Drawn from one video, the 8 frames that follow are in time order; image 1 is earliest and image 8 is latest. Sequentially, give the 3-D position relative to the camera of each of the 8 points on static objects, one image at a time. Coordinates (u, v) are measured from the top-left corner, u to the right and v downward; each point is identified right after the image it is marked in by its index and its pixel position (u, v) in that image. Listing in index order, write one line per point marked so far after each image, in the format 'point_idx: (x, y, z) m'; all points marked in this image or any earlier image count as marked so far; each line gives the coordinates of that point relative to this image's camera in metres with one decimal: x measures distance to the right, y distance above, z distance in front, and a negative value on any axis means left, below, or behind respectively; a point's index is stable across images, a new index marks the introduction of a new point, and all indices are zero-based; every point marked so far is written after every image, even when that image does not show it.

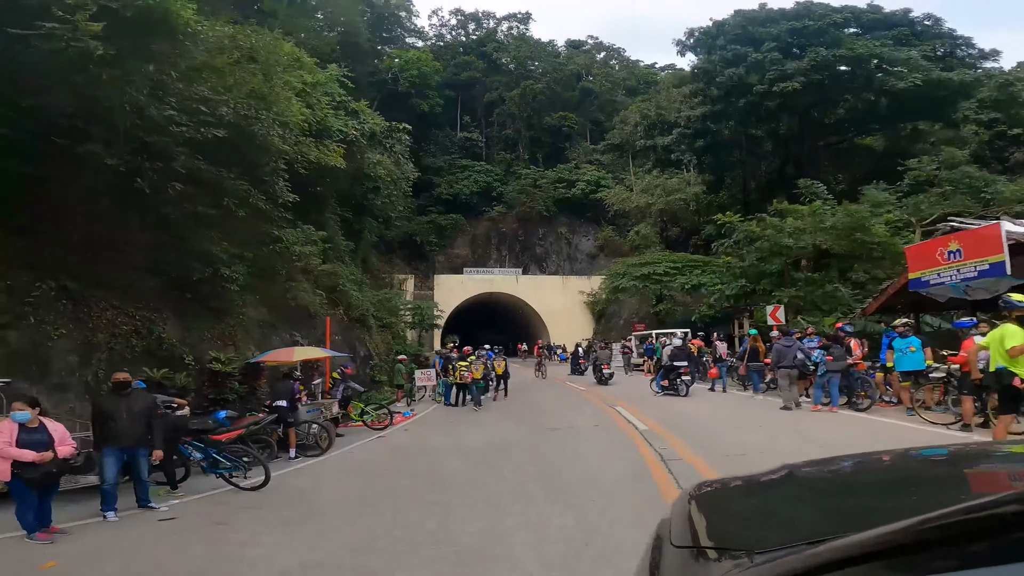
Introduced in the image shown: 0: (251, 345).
0: (-6.4, -1.4, +15.1) m
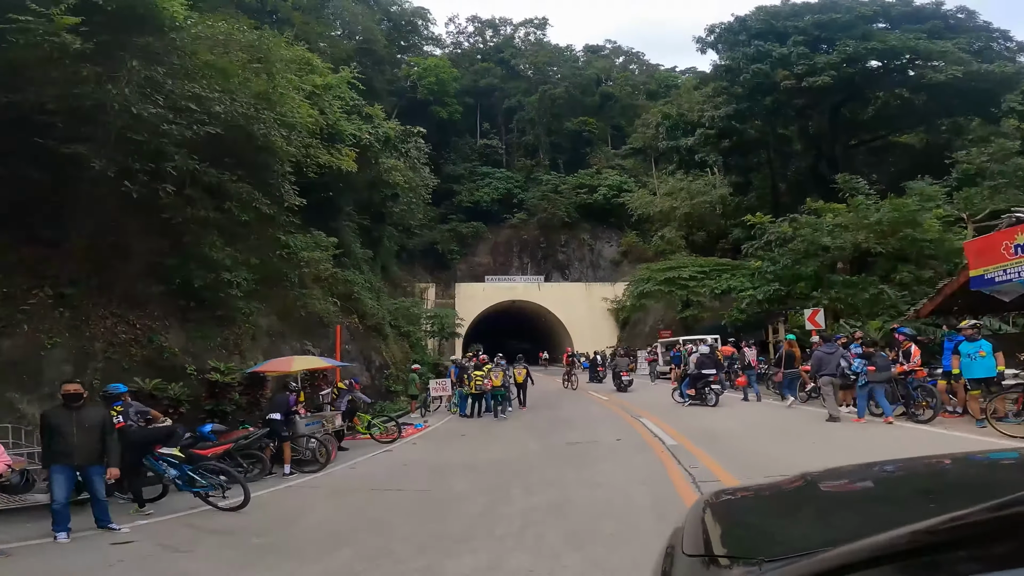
0: (-6.0, -1.5, +14.4) m
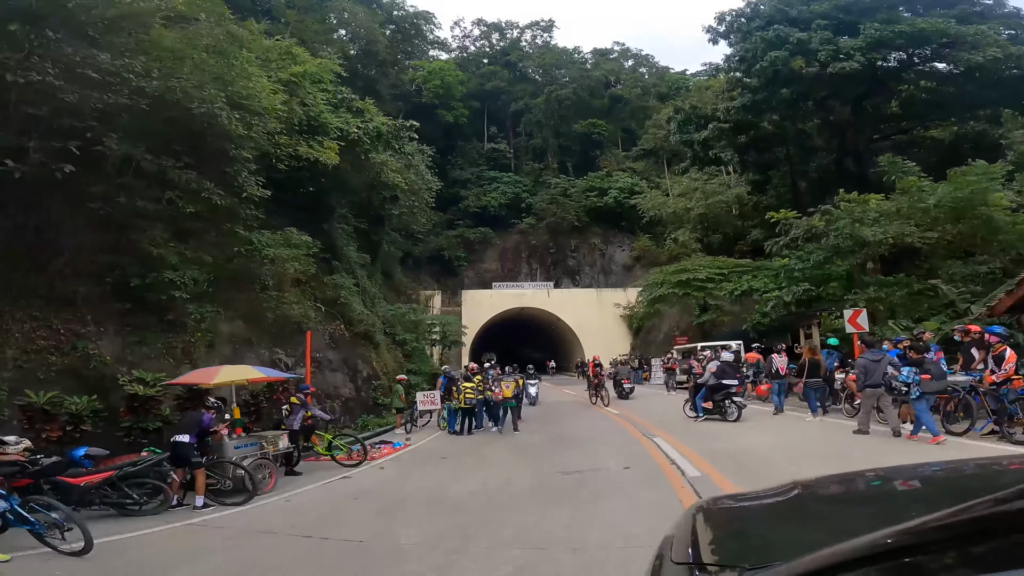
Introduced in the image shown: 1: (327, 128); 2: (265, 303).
0: (-6.1, -1.5, +12.6) m
1: (-6.0, +5.1, +20.0) m
2: (-5.9, -0.3, +14.6) m
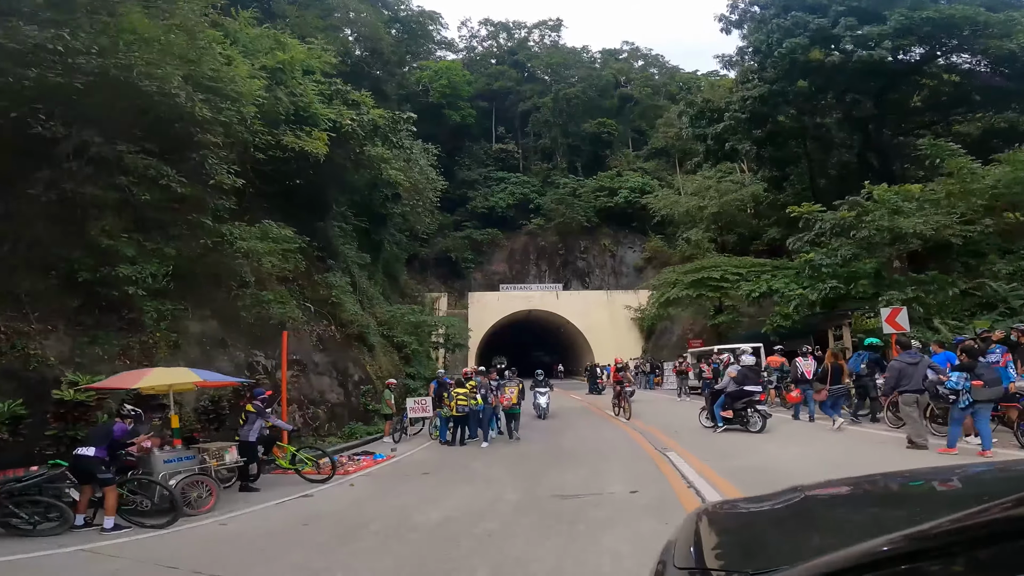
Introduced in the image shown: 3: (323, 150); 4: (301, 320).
0: (-6.1, -1.4, +11.5) m
1: (-6.0, +5.1, +18.9) m
2: (-6.0, -0.3, +13.5) m
3: (-5.6, +4.0, +18.0) m
4: (-5.3, -0.8, +15.5) m
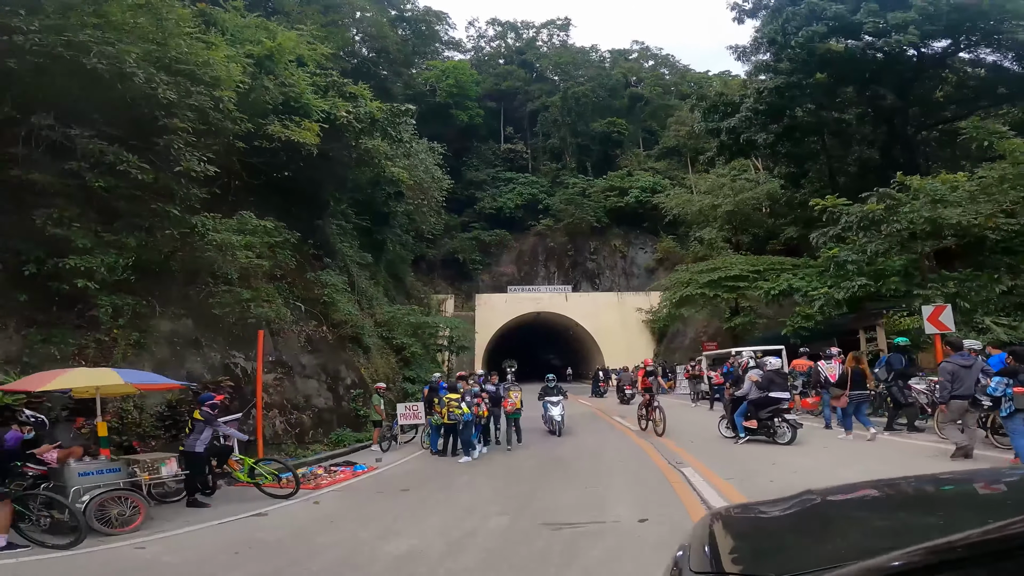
0: (-6.2, -1.3, +10.5) m
1: (-5.9, +5.2, +17.9) m
2: (-6.0, -0.2, +12.5) m
3: (-5.5, +4.1, +17.1) m
4: (-5.3, -0.7, +14.5) m
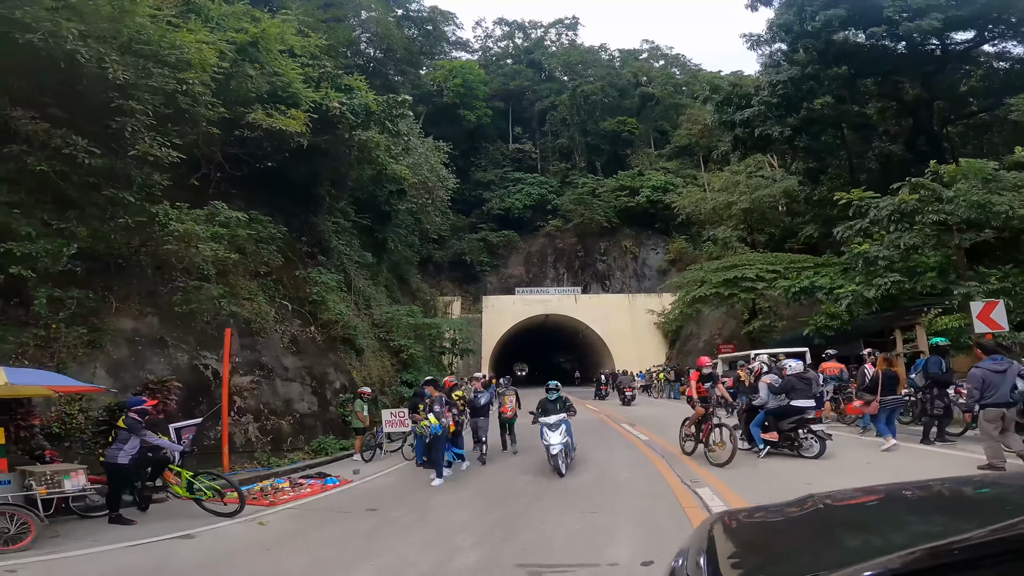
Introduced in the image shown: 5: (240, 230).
0: (-6.3, -1.2, +9.5) m
1: (-5.9, +5.2, +16.9) m
2: (-6.0, -0.1, +11.5) m
3: (-5.5, +4.1, +16.1) m
4: (-5.3, -0.7, +13.5) m
5: (-5.9, +1.3, +13.4) m
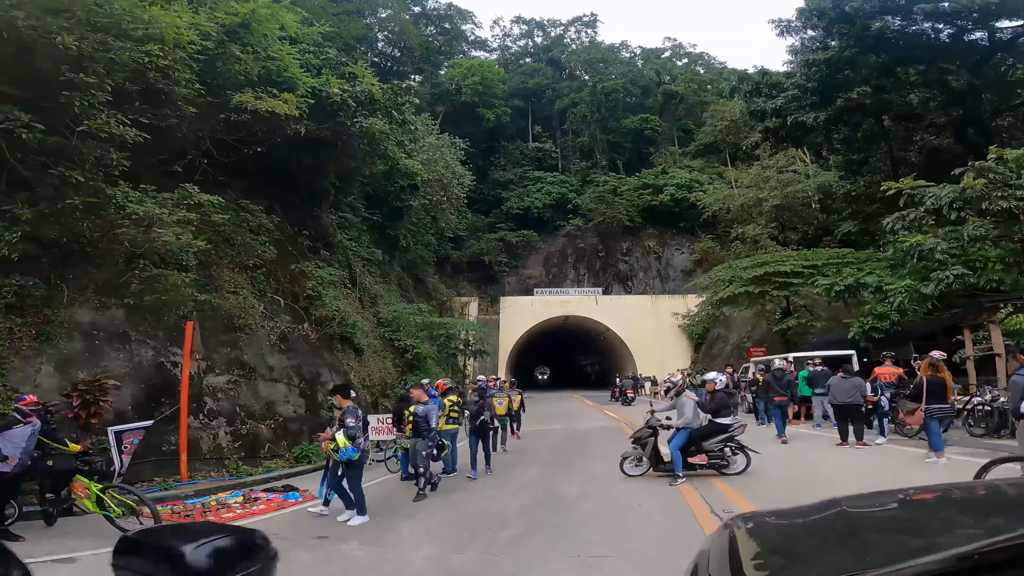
0: (-6.3, -1.0, +8.4) m
1: (-5.6, +5.4, +15.9) m
2: (-6.0, +0.1, +10.4) m
3: (-5.2, +4.3, +15.0) m
4: (-5.2, -0.5, +12.3) m
5: (-5.7, +1.5, +12.3) m
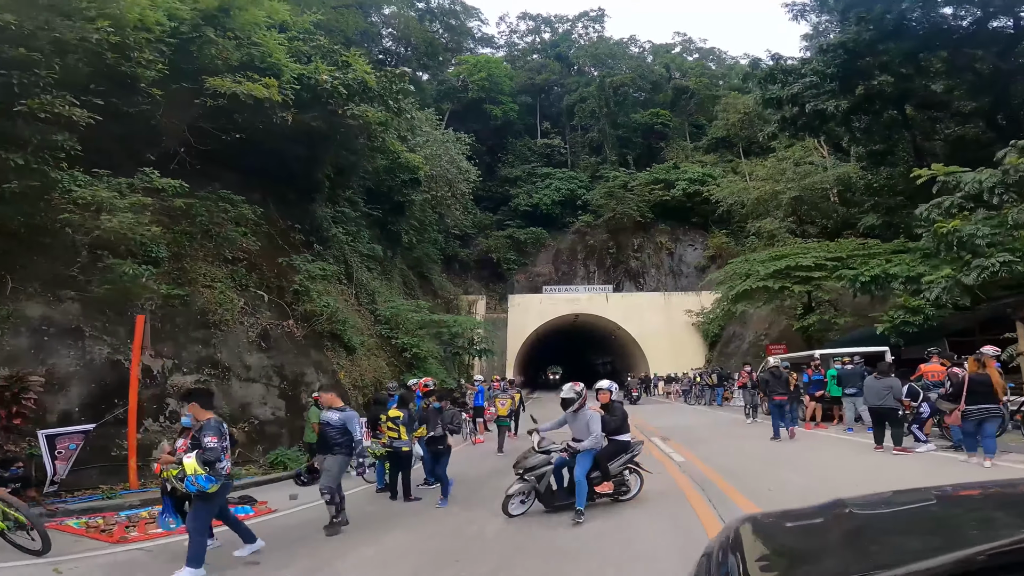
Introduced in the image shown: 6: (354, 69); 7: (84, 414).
0: (-6.4, -0.9, +7.5) m
1: (-5.6, +5.5, +14.9) m
2: (-6.1, +0.2, +9.5) m
3: (-5.3, +4.4, +14.1) m
4: (-5.2, -0.4, +11.4) m
5: (-5.8, +1.6, +11.4) m
6: (-4.5, +6.6, +18.0) m
7: (-5.7, -1.7, +8.2) m
